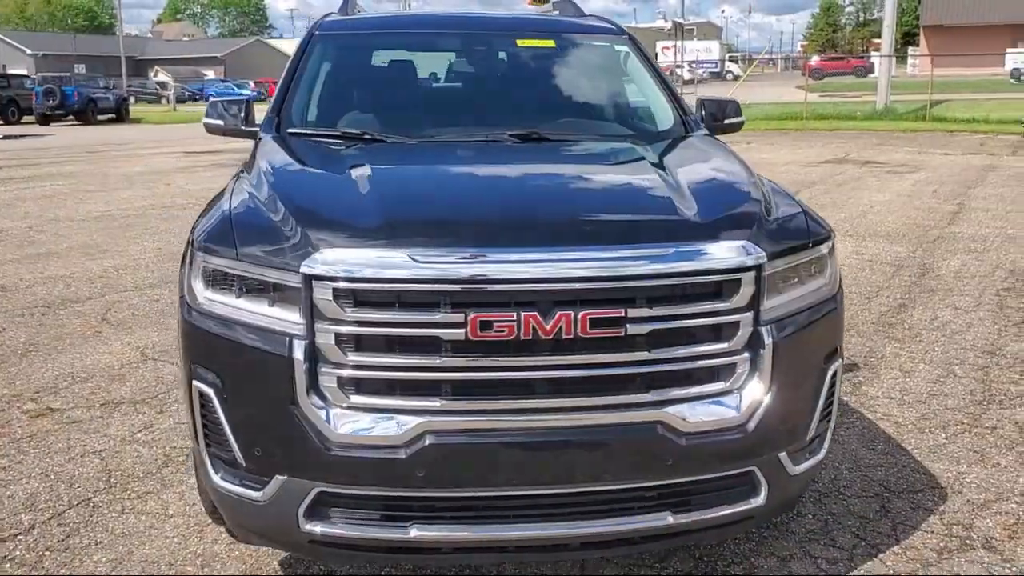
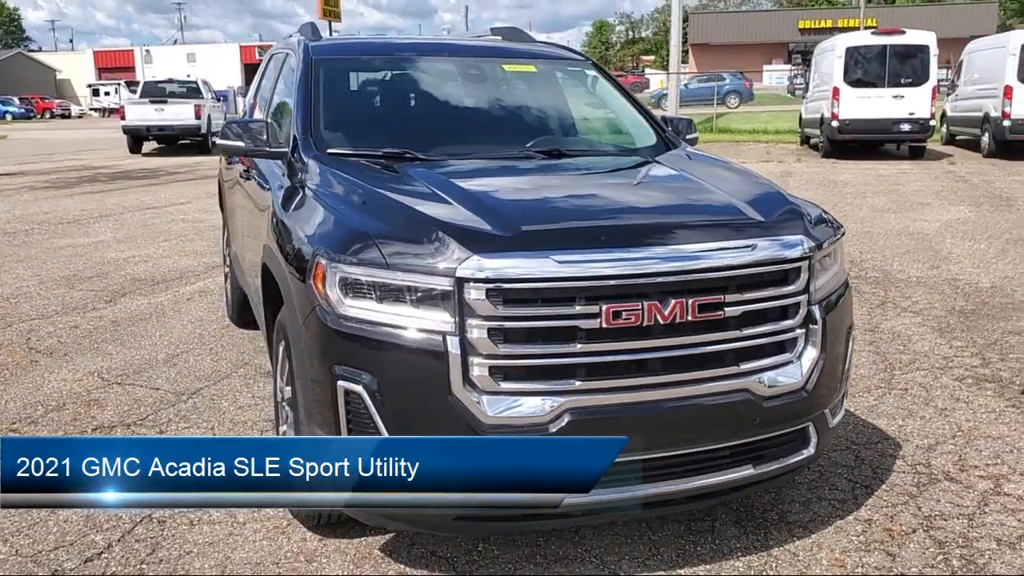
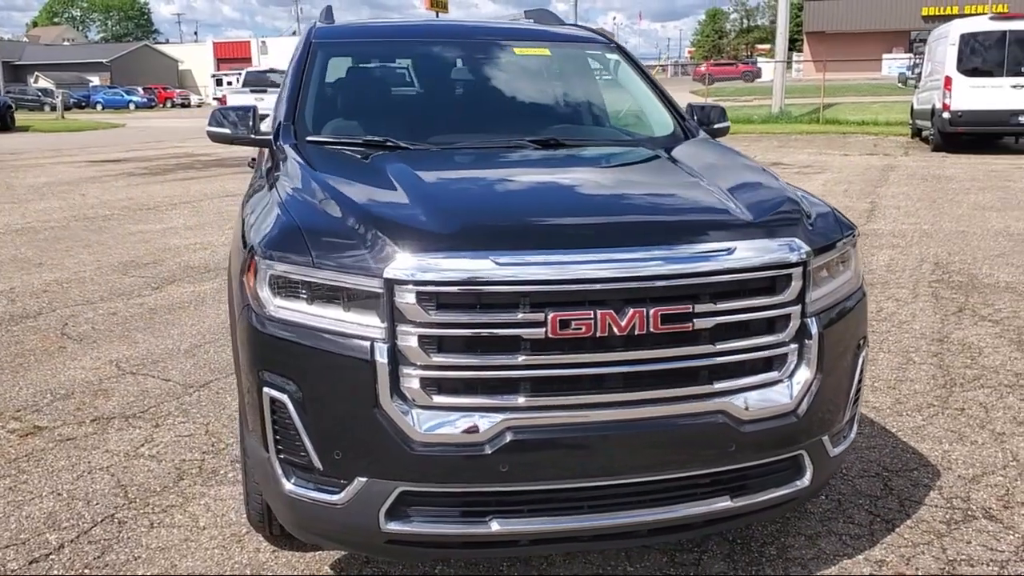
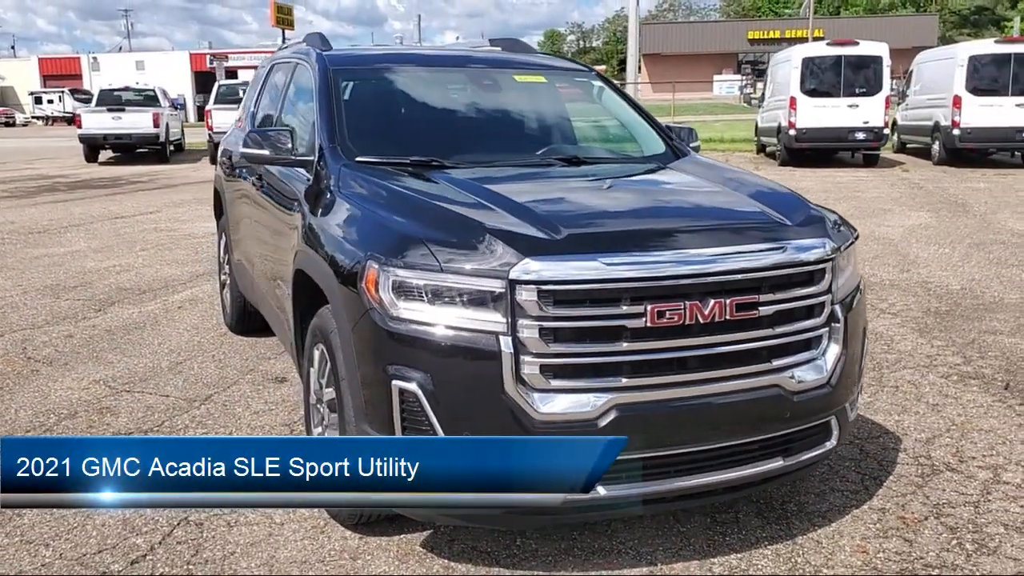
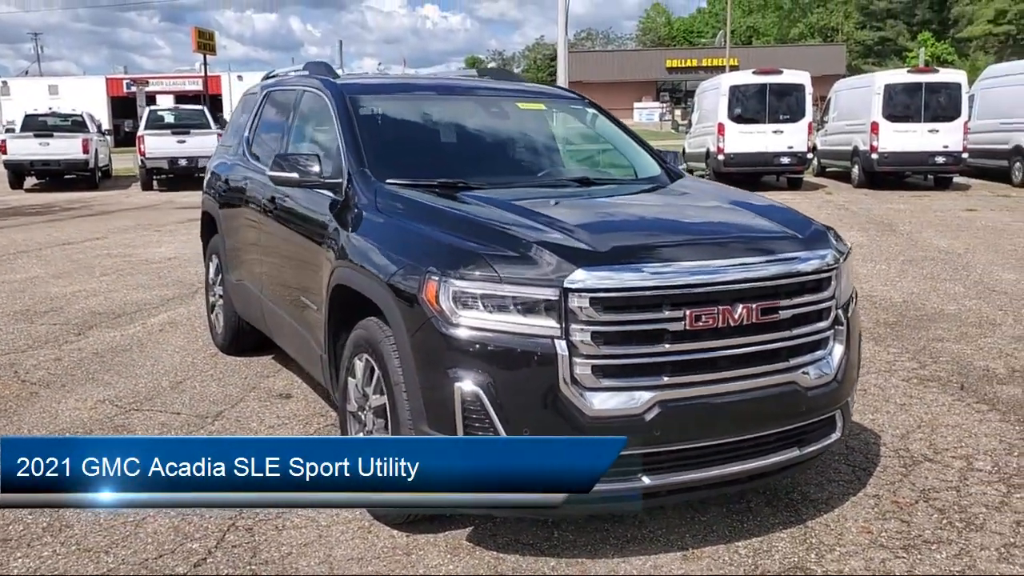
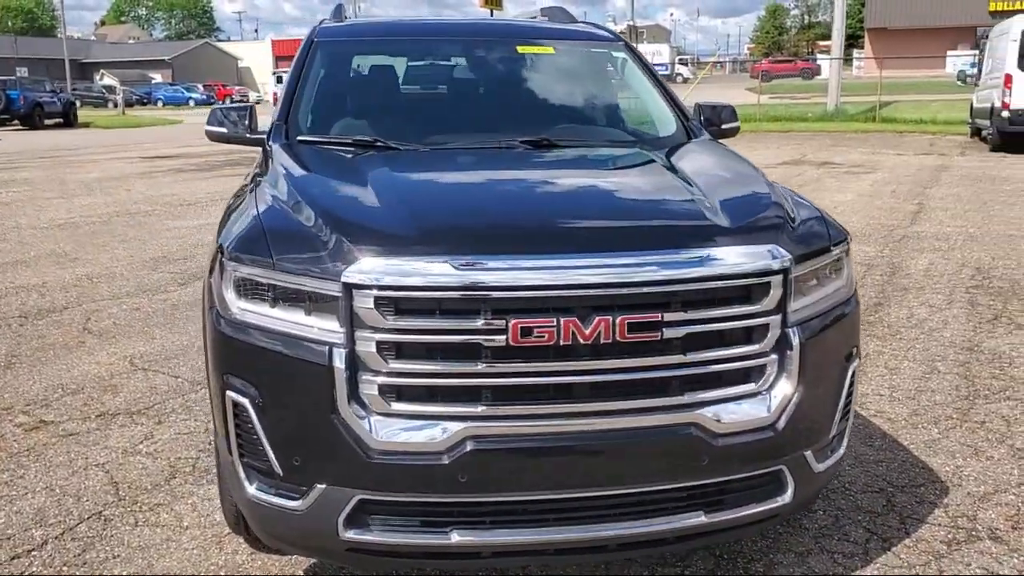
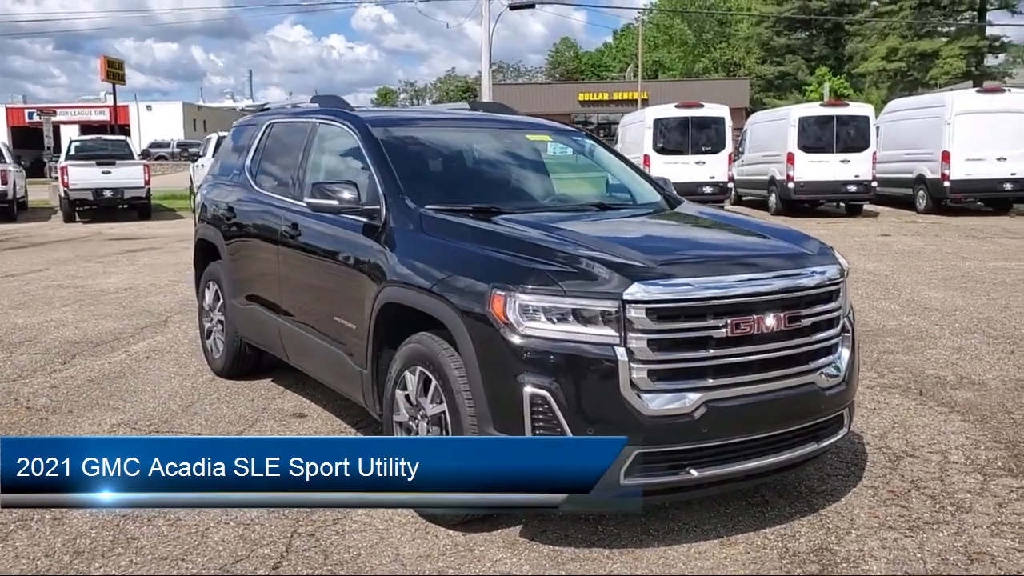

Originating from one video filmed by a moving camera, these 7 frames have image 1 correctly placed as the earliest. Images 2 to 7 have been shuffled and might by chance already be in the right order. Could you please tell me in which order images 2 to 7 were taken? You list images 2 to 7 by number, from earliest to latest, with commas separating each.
6, 3, 2, 4, 5, 7
